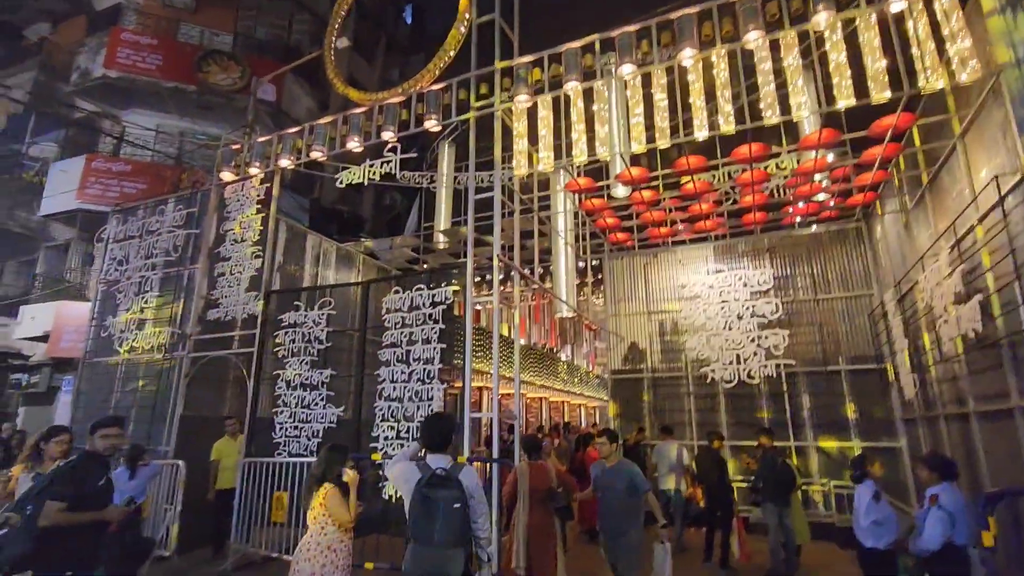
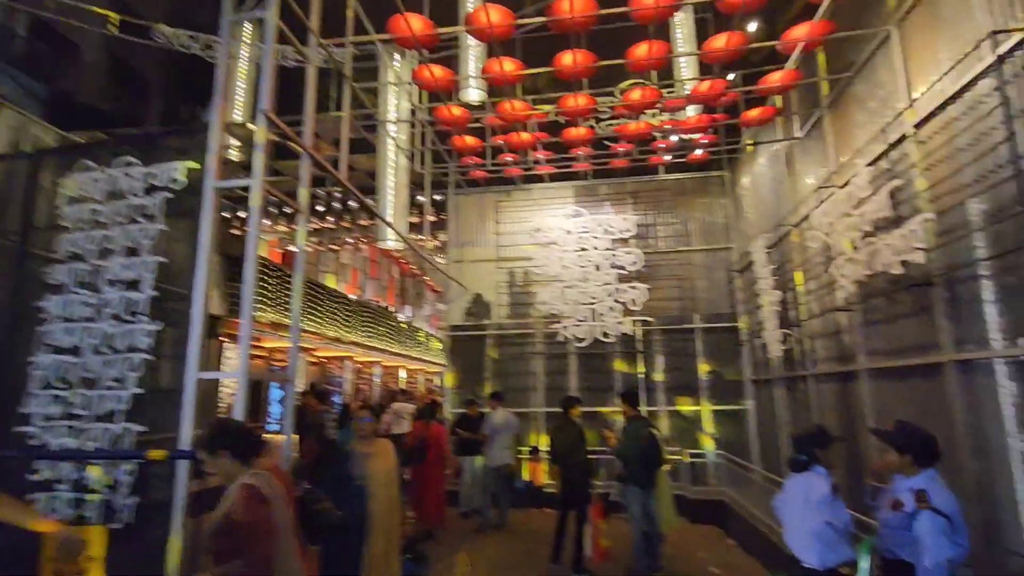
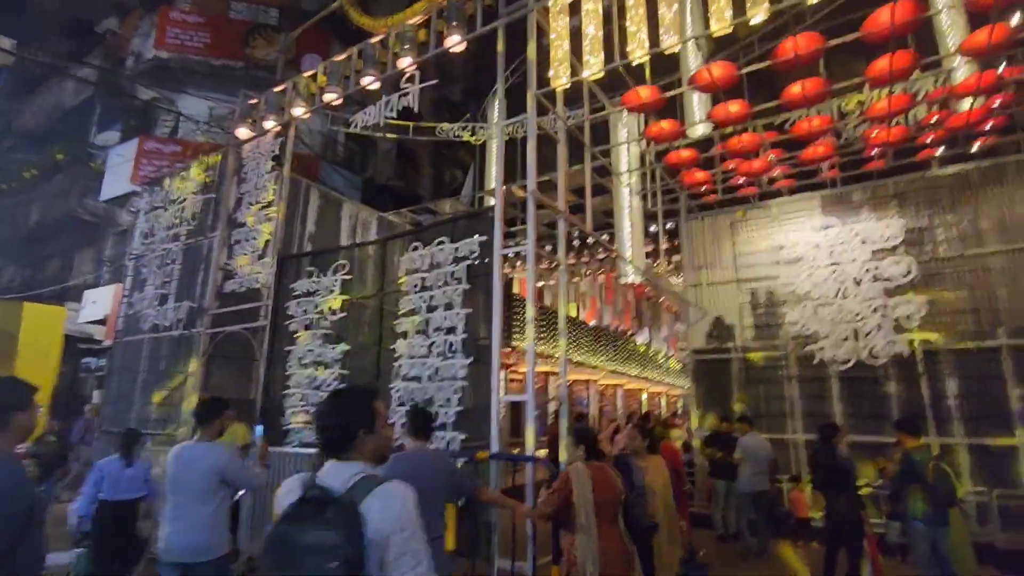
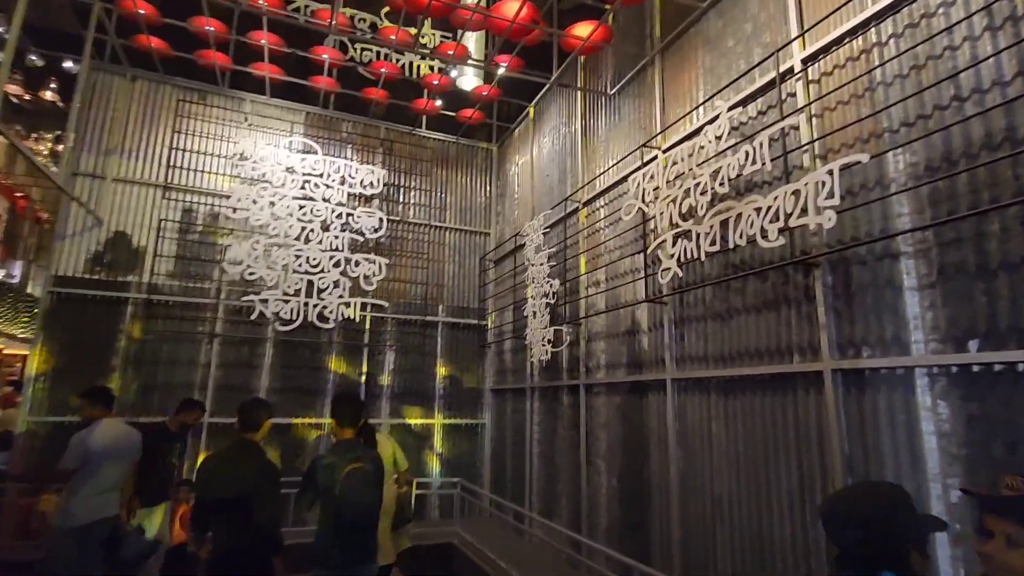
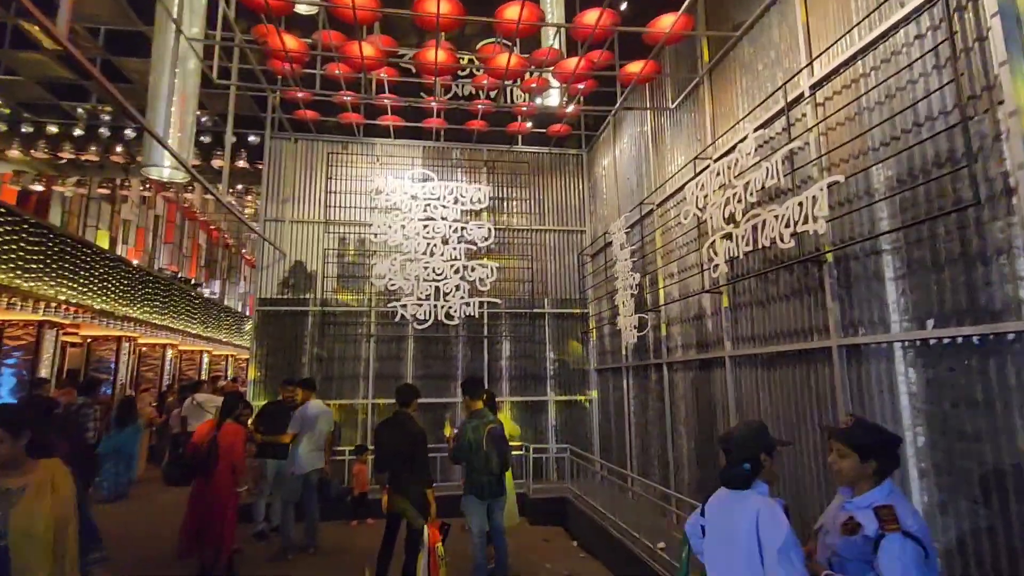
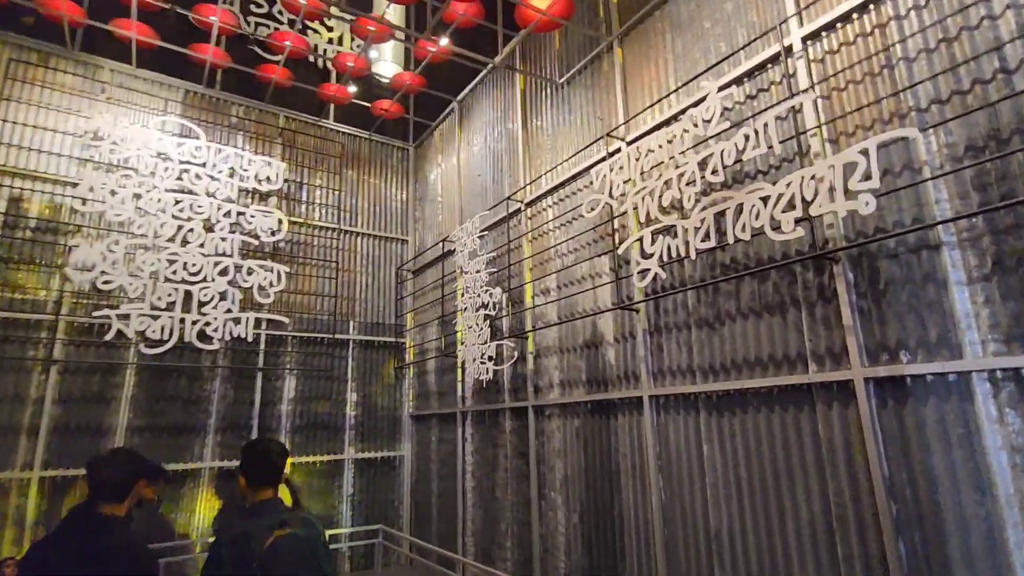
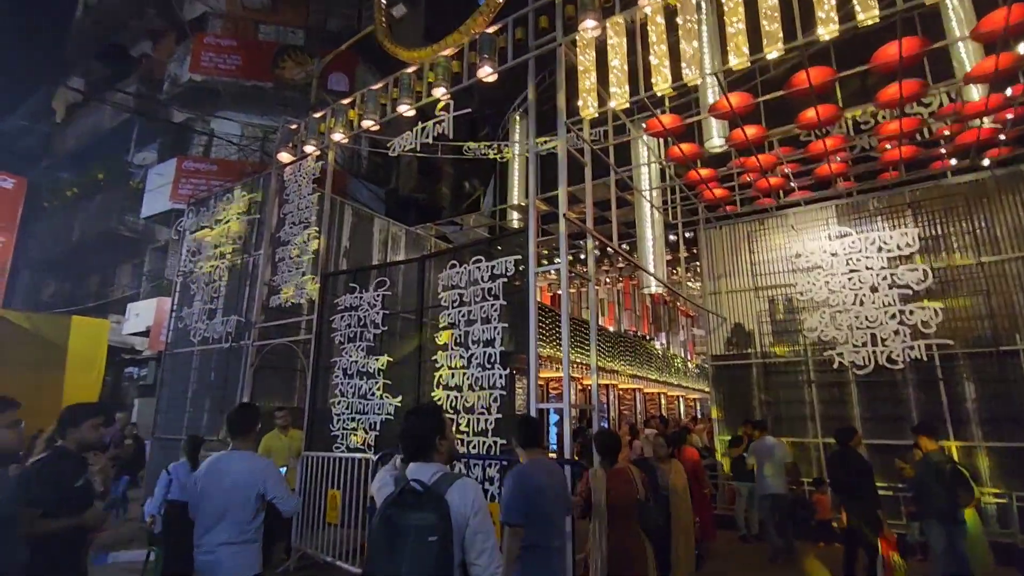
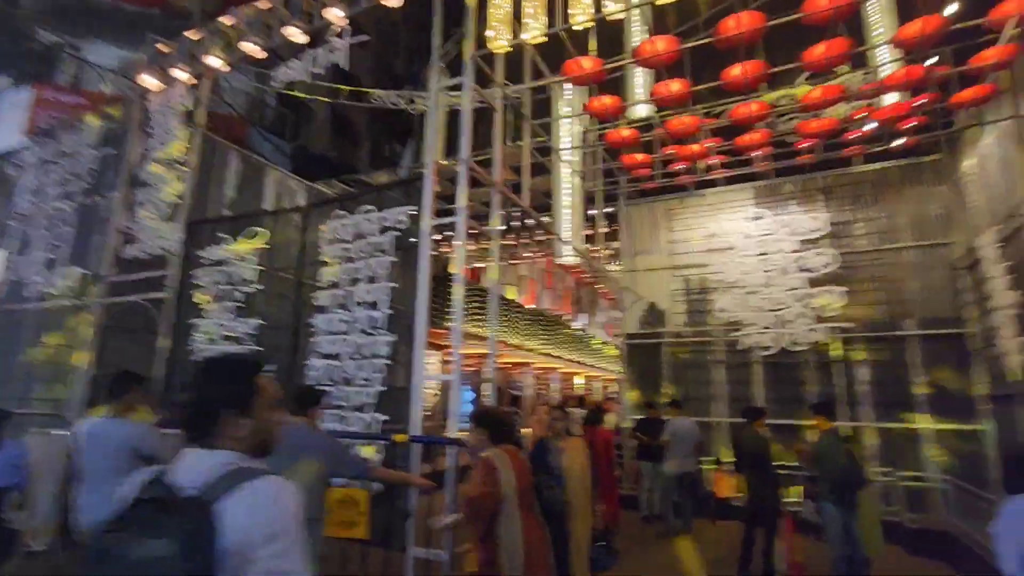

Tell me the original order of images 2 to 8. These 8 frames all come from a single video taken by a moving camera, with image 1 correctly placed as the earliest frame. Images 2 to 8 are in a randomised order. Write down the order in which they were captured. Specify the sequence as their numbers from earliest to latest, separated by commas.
7, 3, 8, 2, 5, 4, 6
